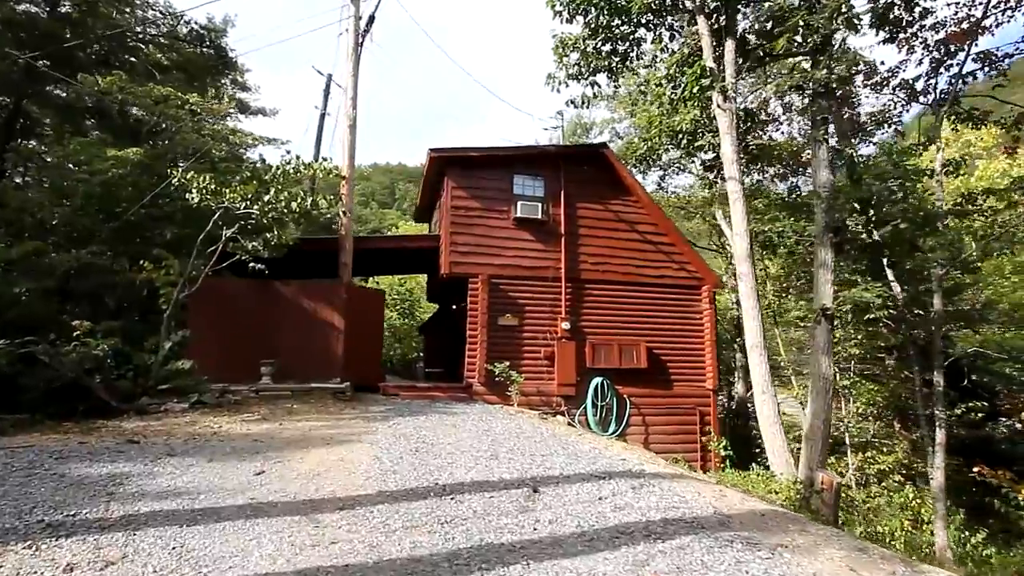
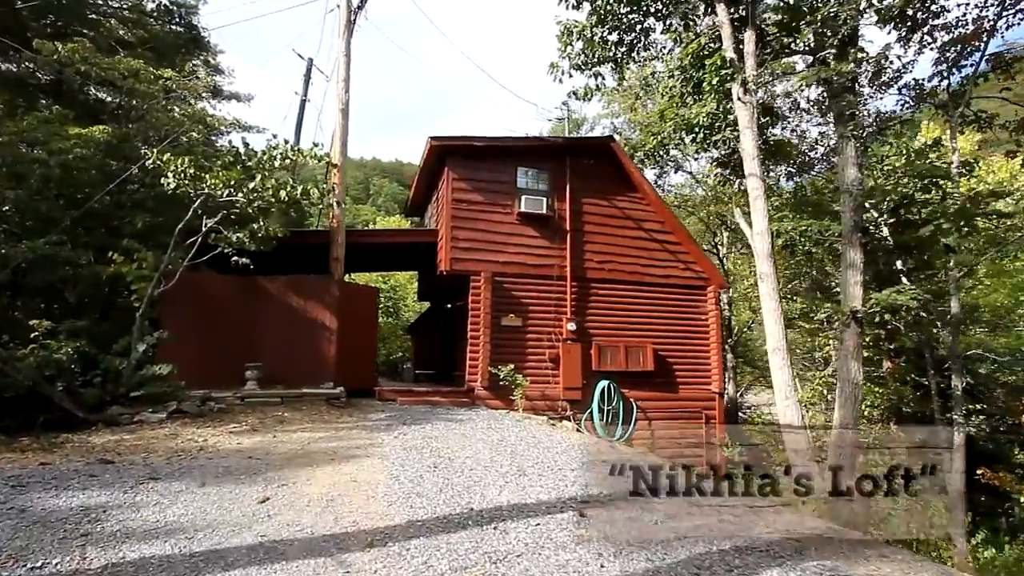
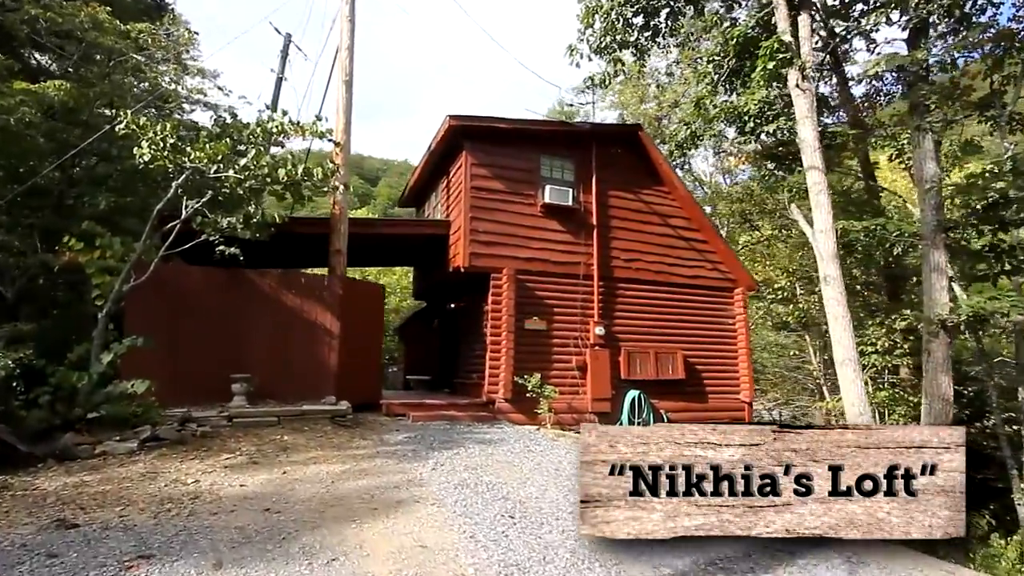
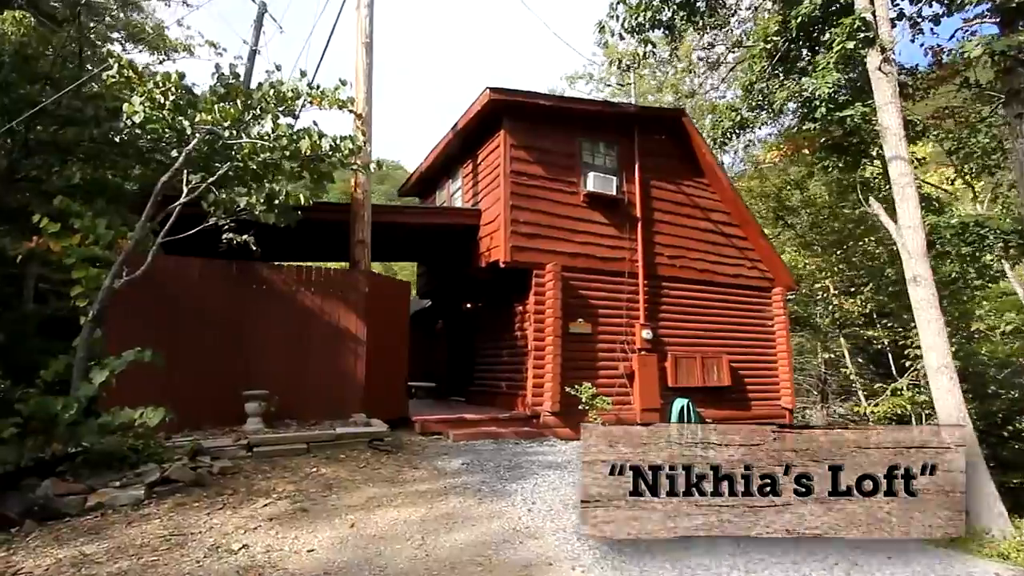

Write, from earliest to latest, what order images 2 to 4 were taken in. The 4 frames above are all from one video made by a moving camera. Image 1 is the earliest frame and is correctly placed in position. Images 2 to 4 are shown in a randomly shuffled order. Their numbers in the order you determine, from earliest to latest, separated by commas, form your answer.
2, 3, 4
